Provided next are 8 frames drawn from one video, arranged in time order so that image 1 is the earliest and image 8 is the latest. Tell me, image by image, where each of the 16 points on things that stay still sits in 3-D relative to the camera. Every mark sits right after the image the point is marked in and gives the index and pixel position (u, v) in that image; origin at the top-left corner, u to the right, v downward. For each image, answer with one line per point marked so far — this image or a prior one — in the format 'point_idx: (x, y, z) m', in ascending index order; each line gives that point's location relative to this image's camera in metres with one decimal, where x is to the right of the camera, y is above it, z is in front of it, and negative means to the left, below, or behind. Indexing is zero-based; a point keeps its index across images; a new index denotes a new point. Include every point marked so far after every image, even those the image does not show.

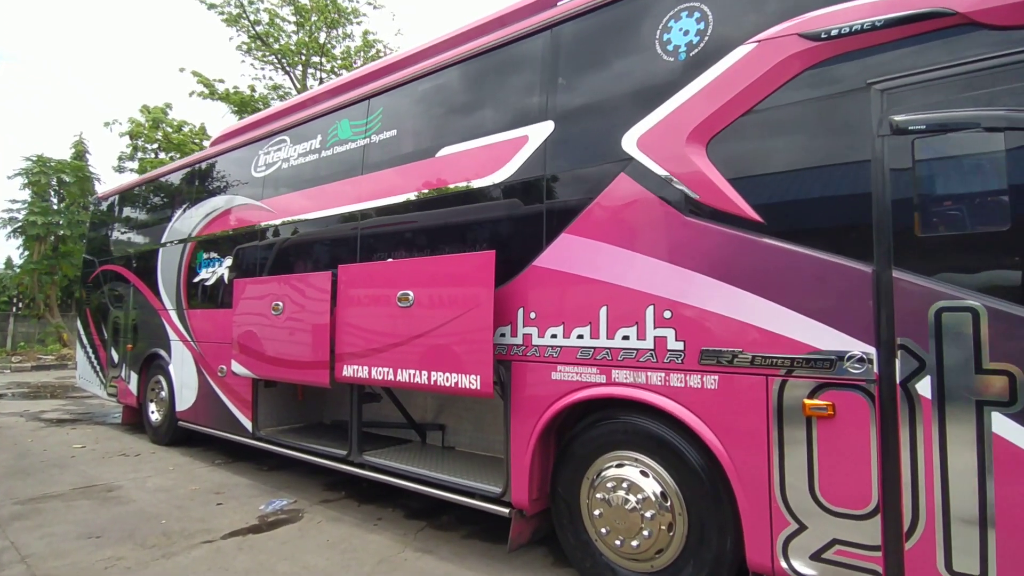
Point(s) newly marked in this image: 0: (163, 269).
0: (-4.3, +0.2, +7.1) m
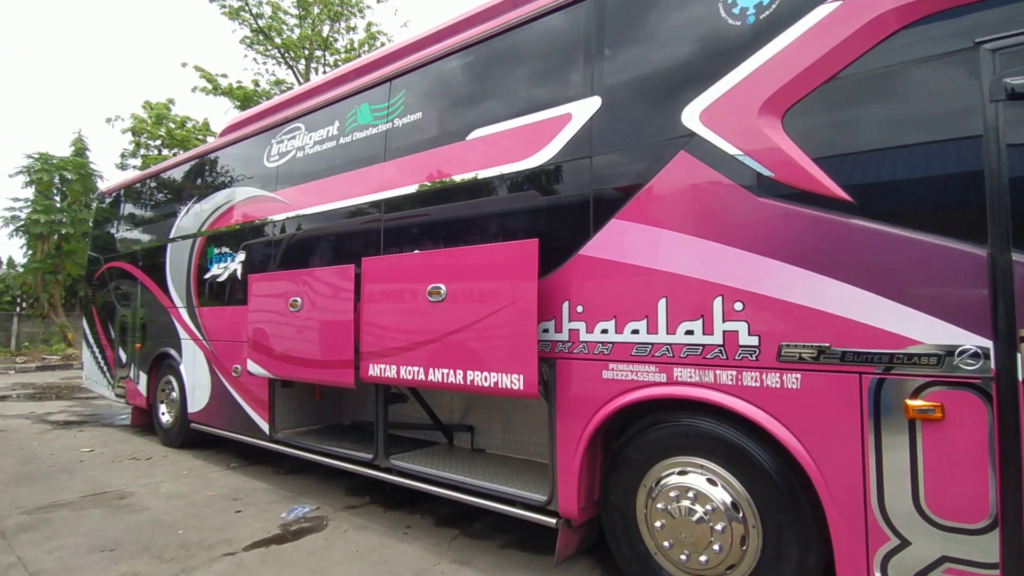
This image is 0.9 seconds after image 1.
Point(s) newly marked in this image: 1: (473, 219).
0: (-4.1, +0.2, +6.9) m
1: (-0.2, +0.5, +3.8) m
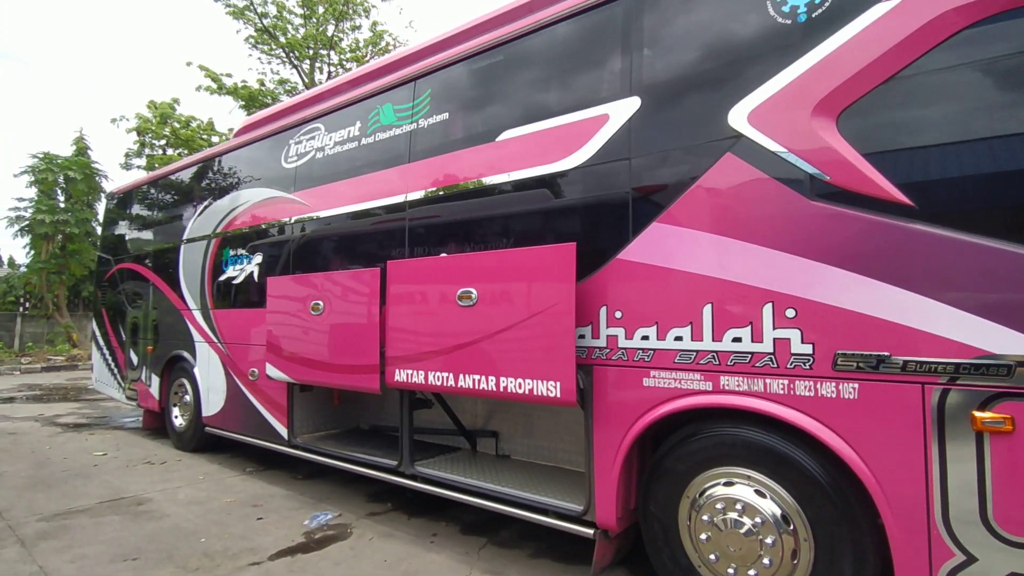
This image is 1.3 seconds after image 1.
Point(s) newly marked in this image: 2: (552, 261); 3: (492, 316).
0: (-3.9, +0.2, +6.8) m
1: (0.0, +0.4, +3.7) m
2: (+0.2, +0.2, +3.2) m
3: (-0.1, -0.2, +3.5) m
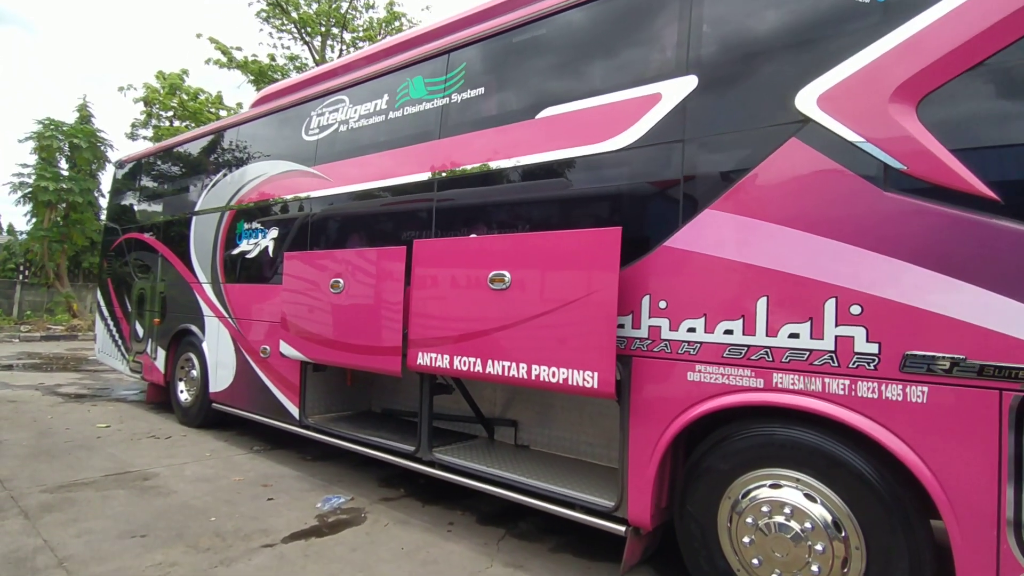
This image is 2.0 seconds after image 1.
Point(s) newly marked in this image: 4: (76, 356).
0: (-3.6, +0.5, +6.6) m
1: (+0.2, +0.5, +3.5) m
2: (+0.4, +0.2, +3.1) m
3: (+0.1, -0.1, +3.4) m
4: (-10.1, -1.6, +13.3) m
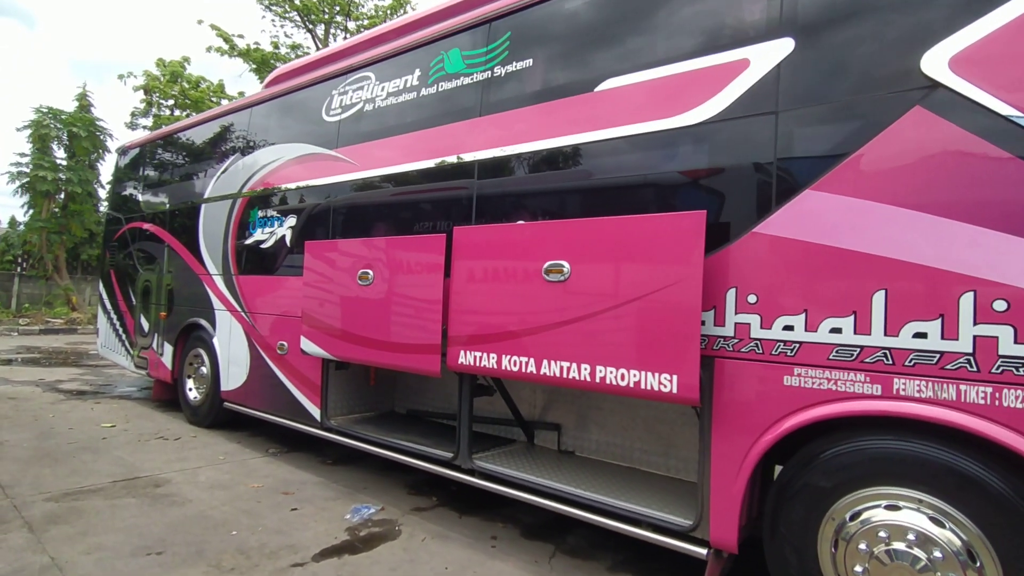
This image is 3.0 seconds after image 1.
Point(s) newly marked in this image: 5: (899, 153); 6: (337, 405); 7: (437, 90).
0: (-3.3, +0.6, +6.3) m
1: (+0.5, +0.6, +3.2) m
2: (+0.8, +0.3, +2.7) m
3: (+0.4, 0.0, +3.0) m
4: (-9.8, -1.4, +12.9) m
5: (+1.6, +0.6, +2.3) m
6: (-1.5, -1.0, +4.8) m
7: (-0.6, +1.5, +4.2) m
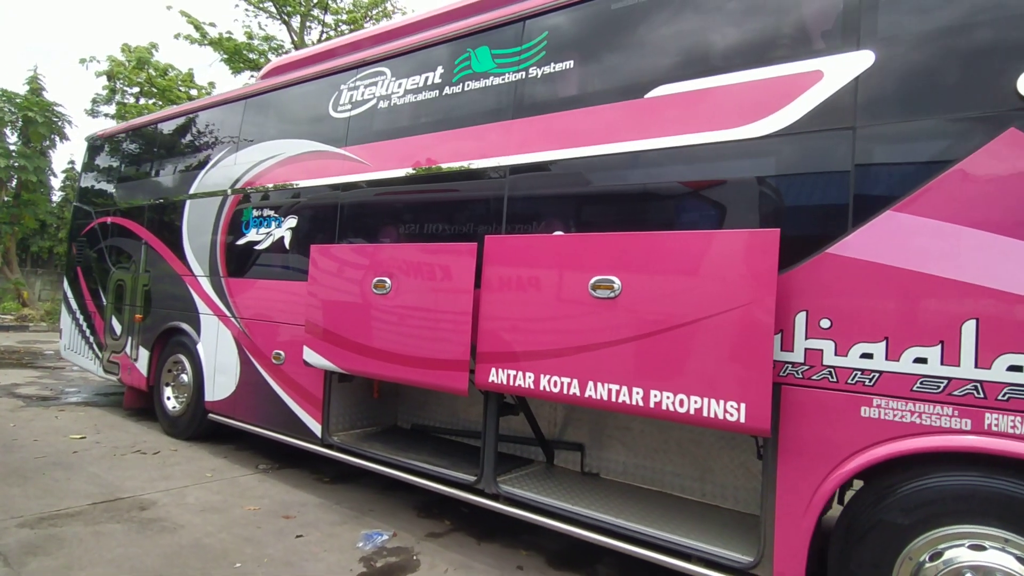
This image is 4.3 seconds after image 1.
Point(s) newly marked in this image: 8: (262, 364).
0: (-3.3, +0.6, +5.9) m
1: (+0.7, +0.5, +3.0) m
2: (+1.0, +0.2, +2.6) m
3: (+0.6, -0.1, +2.8) m
4: (-10.2, -1.3, +12.1) m
5: (+1.8, +0.4, +2.2) m
6: (-1.4, -1.0, +4.5) m
7: (-0.4, +1.4, +4.0) m
8: (-2.2, -0.7, +5.0) m
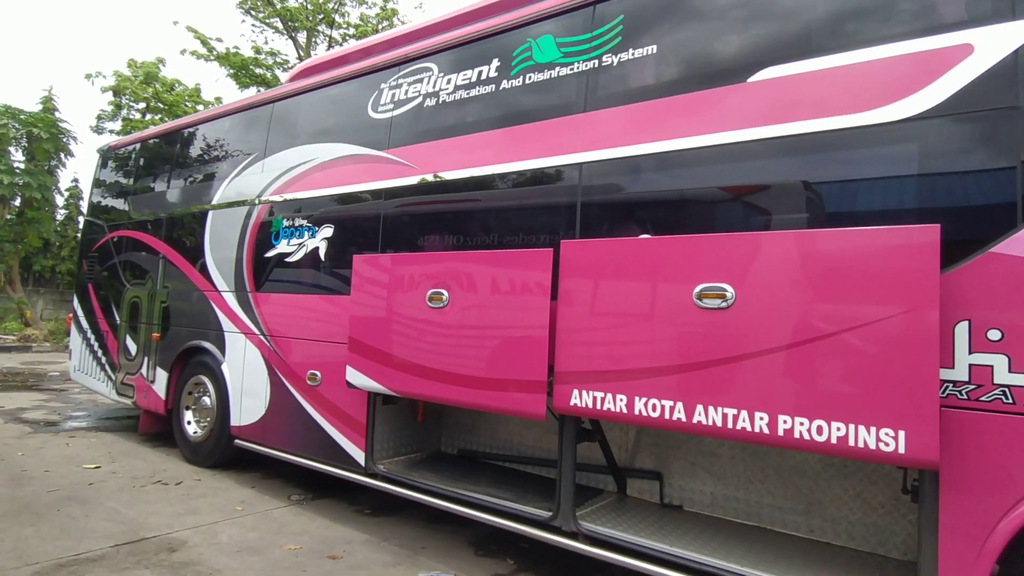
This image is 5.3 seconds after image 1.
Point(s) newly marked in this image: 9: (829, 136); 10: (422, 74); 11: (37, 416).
0: (-2.9, +0.5, +5.5) m
1: (+1.2, +0.4, +2.7) m
2: (+1.4, +0.1, +2.2) m
3: (+1.1, -0.2, +2.4) m
4: (-9.8, -1.7, +11.7) m
5: (+2.3, +0.4, +1.9) m
6: (-0.9, -1.1, +4.1) m
7: (0.0, +1.3, +3.7) m
8: (-1.8, -0.8, +4.6) m
9: (+1.4, +0.7, +2.5) m
10: (-0.7, +1.6, +4.3) m
11: (-6.2, -1.7, +7.4) m
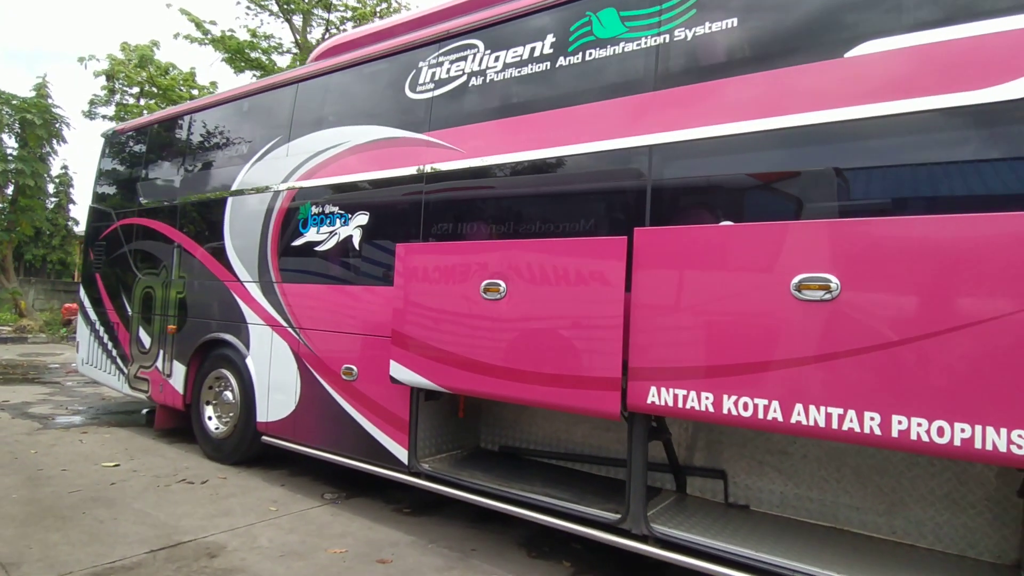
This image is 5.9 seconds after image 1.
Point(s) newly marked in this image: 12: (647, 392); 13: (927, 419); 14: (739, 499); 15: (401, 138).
0: (-2.5, +0.5, +5.3) m
1: (+1.5, +0.5, +2.5) m
2: (+1.8, +0.2, +2.0) m
3: (+1.4, -0.1, +2.3) m
4: (-9.5, -1.5, +11.4) m
5: (+2.6, +0.5, +1.7) m
6: (-0.6, -1.1, +4.0) m
7: (+0.4, +1.4, +3.4) m
8: (-1.4, -0.7, +4.4) m
9: (+1.8, +0.7, +2.3) m
10: (-0.4, +1.6, +4.0) m
11: (-5.9, -1.5, +7.2) m
12: (+0.6, -0.5, +2.8) m
13: (+1.5, -0.5, +2.2) m
14: (+1.3, -1.2, +3.4) m
15: (-0.9, +1.1, +4.3) m
